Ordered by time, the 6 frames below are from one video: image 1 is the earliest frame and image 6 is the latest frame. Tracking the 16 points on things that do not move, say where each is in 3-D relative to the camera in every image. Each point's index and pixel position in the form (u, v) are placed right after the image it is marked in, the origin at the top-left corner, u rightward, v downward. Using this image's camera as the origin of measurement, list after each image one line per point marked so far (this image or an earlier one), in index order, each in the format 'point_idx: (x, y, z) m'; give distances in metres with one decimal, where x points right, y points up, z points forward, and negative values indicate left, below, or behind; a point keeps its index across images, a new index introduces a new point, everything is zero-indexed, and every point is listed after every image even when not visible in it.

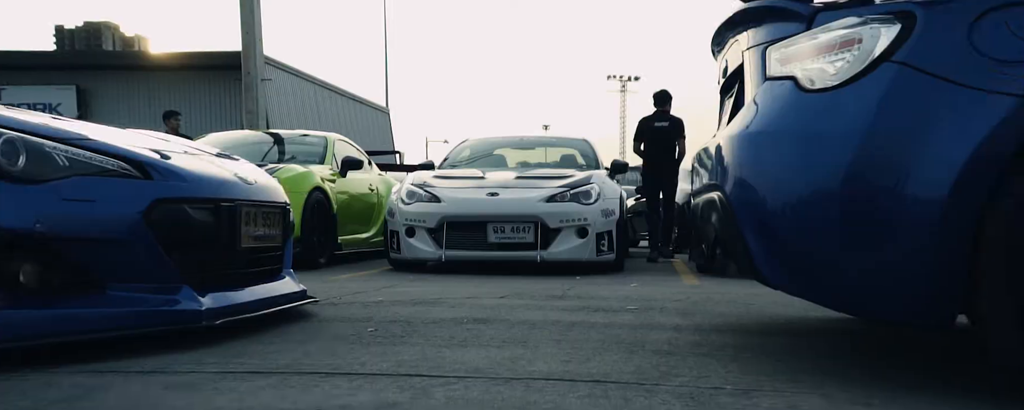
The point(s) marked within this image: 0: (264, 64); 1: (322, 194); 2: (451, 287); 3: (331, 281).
0: (-3.9, +2.2, +14.0) m
1: (-1.9, +0.1, +8.8) m
2: (-0.4, -0.6, +6.2) m
3: (-1.4, -0.6, +6.7) m
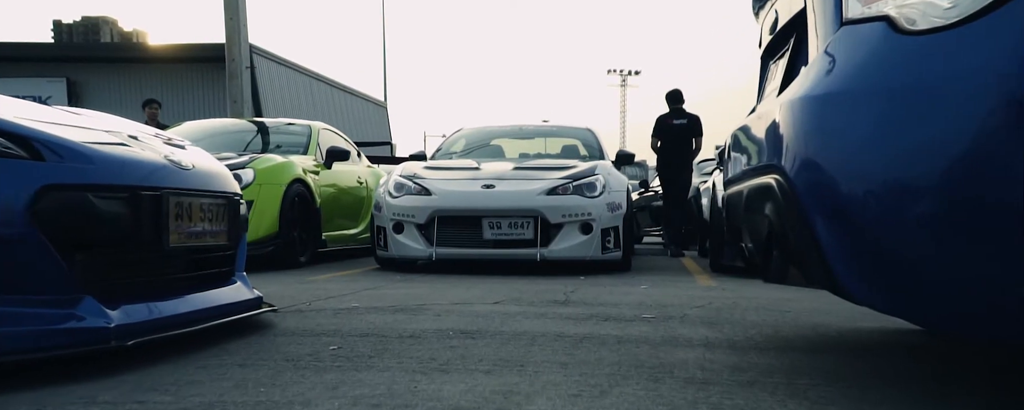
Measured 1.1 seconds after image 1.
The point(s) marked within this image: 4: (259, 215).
0: (-4.0, +2.3, +13.3) m
1: (-1.9, +0.2, +8.1) m
2: (-0.4, -0.5, +5.6) m
3: (-1.4, -0.5, +6.1) m
4: (-2.1, -0.1, +7.2) m
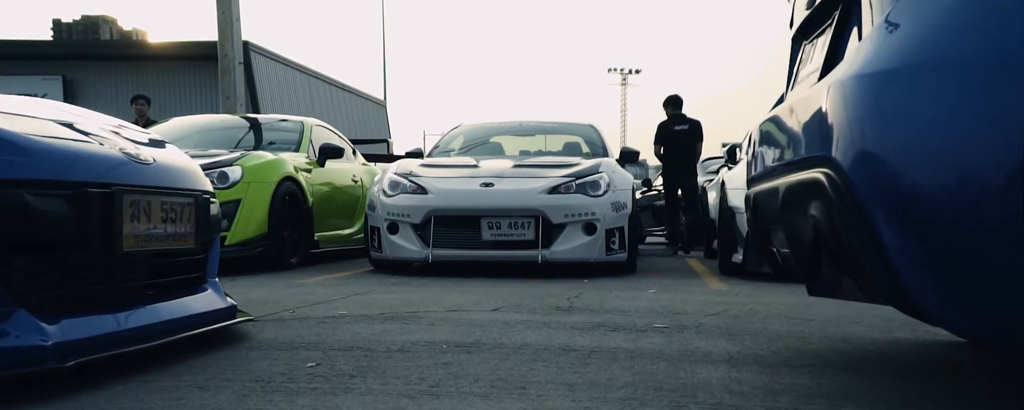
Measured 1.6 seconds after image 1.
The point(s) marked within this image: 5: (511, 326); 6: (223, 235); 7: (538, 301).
0: (-4.0, +2.3, +13.0) m
1: (-1.9, +0.2, +7.8) m
2: (-0.4, -0.5, +5.2) m
3: (-1.4, -0.5, +5.7) m
4: (-2.1, -0.1, +6.9) m
5: (0.0, -0.5, +3.7) m
6: (-2.2, -0.2, +6.7) m
7: (+0.1, -0.5, +4.7) m
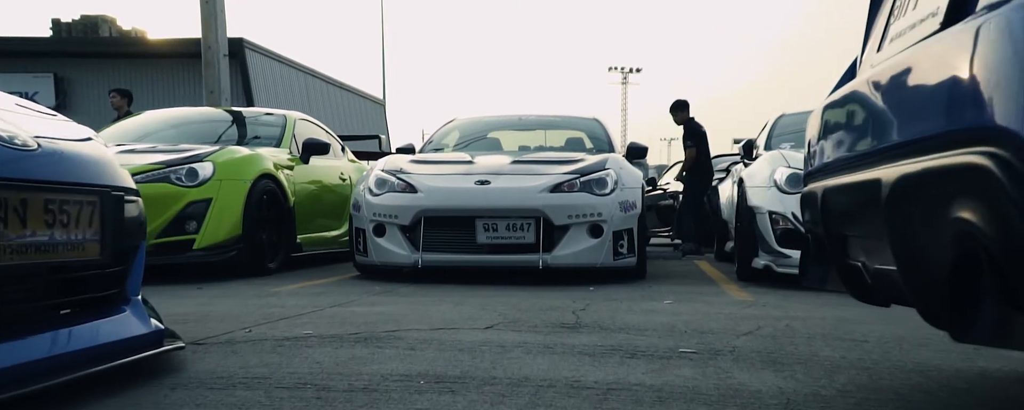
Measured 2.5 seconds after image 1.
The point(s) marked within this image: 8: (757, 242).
0: (-4.0, +2.3, +12.3) m
1: (-1.9, +0.2, +7.1) m
2: (-0.5, -0.5, +4.6) m
3: (-1.4, -0.5, +5.1) m
4: (-2.1, -0.1, +6.3) m
5: (0.0, -0.5, +3.1) m
6: (-2.2, -0.2, +6.1) m
7: (+0.1, -0.5, +4.1) m
8: (+1.7, -0.3, +6.3) m
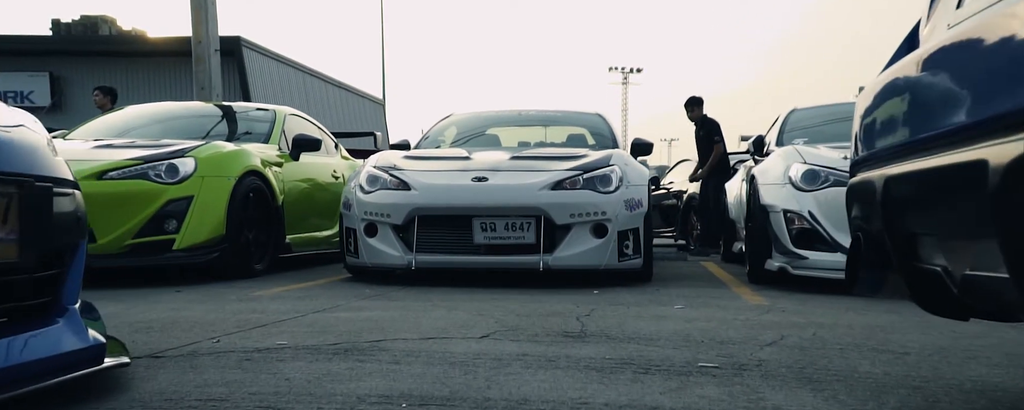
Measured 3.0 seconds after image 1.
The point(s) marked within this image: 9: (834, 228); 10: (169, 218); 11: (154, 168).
0: (-4.0, +2.3, +12.0) m
1: (-1.9, +0.2, +6.8) m
2: (-0.5, -0.5, +4.3) m
3: (-1.4, -0.5, +4.8) m
4: (-2.1, -0.1, +5.9) m
5: (0.0, -0.5, +2.7) m
6: (-2.2, -0.2, +5.8) m
7: (+0.1, -0.5, +3.8) m
8: (+1.7, -0.3, +5.9) m
9: (+2.0, -0.1, +5.5) m
10: (-2.2, -0.1, +5.8) m
11: (-2.3, +0.2, +5.8) m
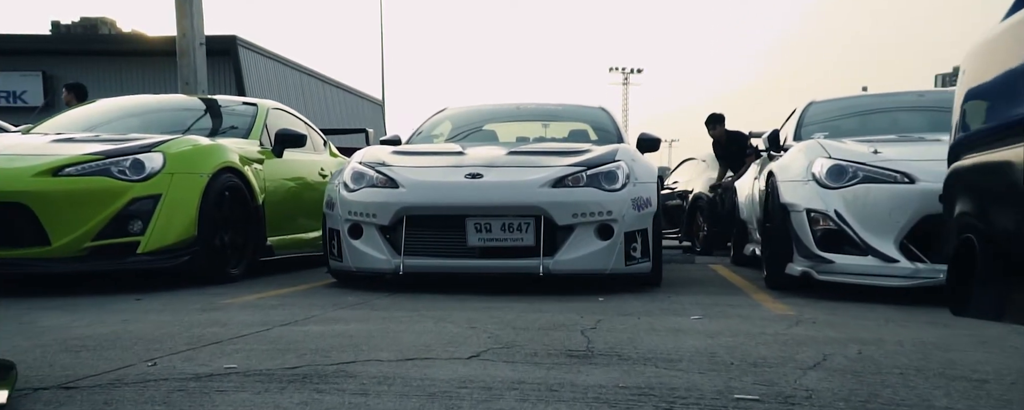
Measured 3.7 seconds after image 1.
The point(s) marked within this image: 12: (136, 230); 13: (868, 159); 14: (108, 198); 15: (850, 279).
0: (-4.0, +2.3, +11.5) m
1: (-2.0, +0.2, +6.3) m
2: (-0.5, -0.5, +3.8) m
3: (-1.4, -0.5, +4.3) m
4: (-2.1, 0.0, +5.4) m
5: (0.0, -0.5, +2.2) m
6: (-2.3, -0.2, +5.3) m
7: (+0.1, -0.5, +3.3) m
8: (+1.7, -0.2, +5.4) m
9: (+2.0, -0.1, +5.0) m
10: (-2.3, -0.1, +5.3) m
11: (-2.4, +0.2, +5.3) m
12: (-2.3, -0.1, +5.3) m
13: (+2.1, +0.3, +5.1) m
14: (-2.4, 0.0, +5.1) m
15: (+1.9, -0.4, +5.0) m
